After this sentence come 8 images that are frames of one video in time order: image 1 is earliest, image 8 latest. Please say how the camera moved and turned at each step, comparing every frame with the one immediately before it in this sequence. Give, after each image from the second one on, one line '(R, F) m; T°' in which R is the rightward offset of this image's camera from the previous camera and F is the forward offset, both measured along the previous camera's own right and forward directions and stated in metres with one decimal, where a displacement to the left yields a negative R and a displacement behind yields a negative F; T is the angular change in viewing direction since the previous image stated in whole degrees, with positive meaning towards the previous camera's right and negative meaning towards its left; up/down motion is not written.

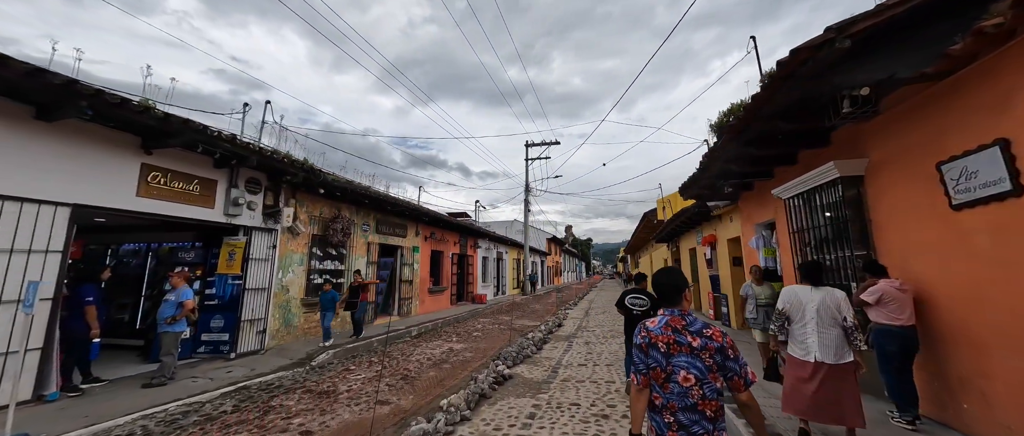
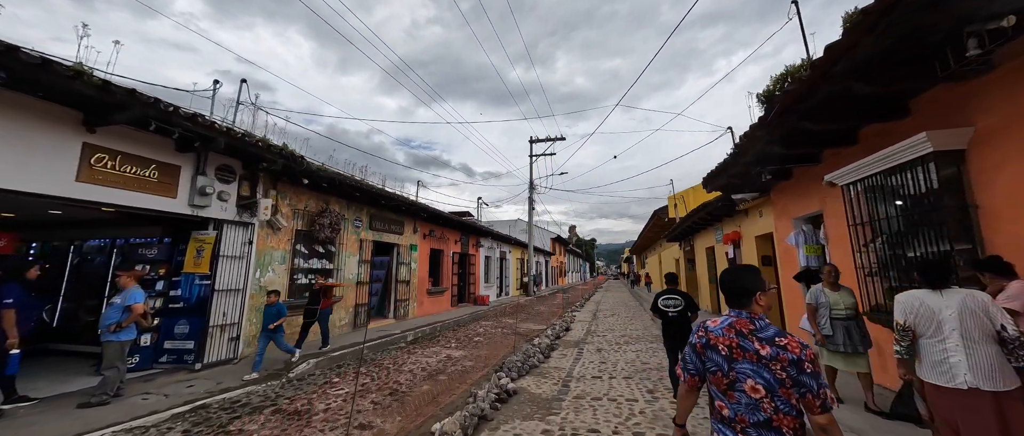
(0.0, +0.7) m; -1°
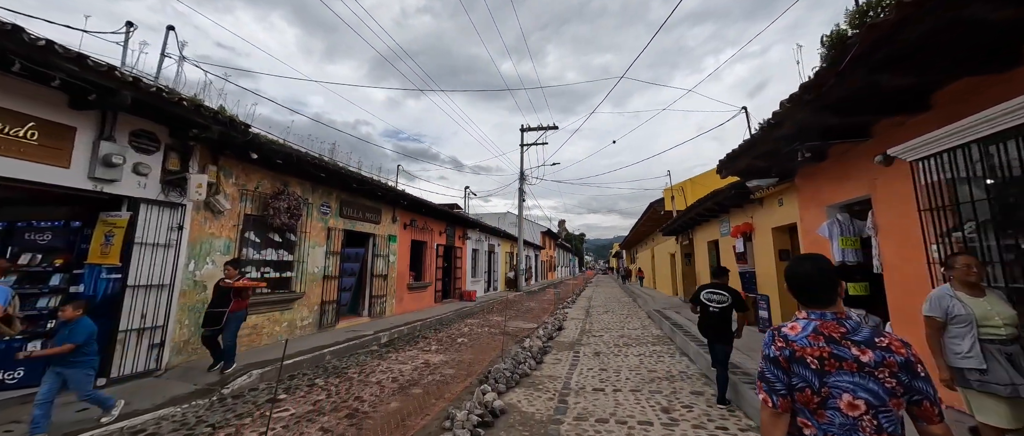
(0.0, +0.9) m; +2°
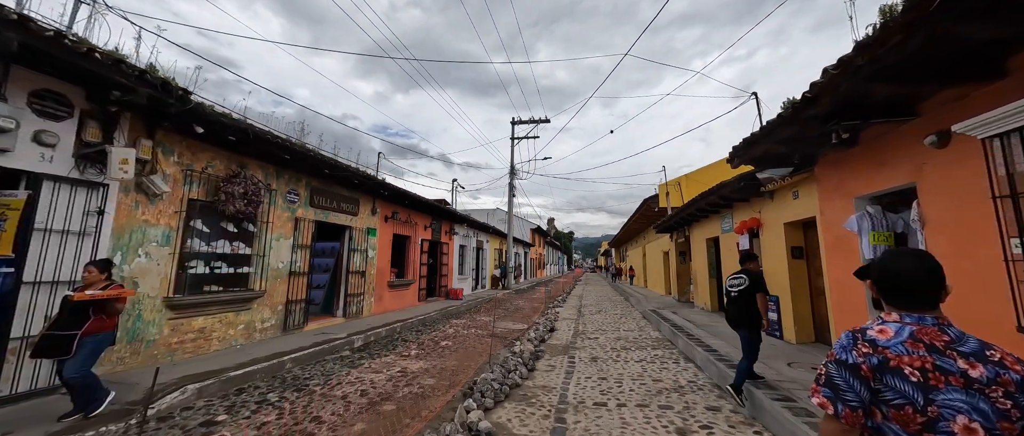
(0.0, +0.7) m; +2°
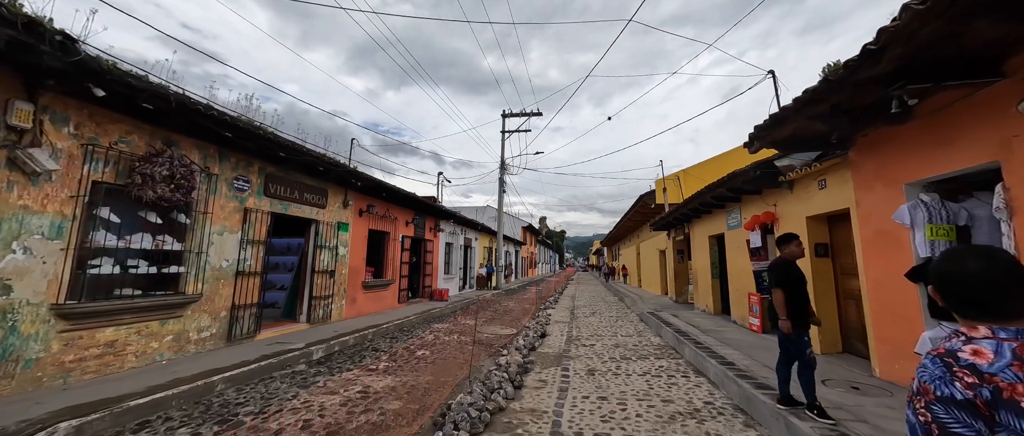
(+0.1, +0.8) m; +1°
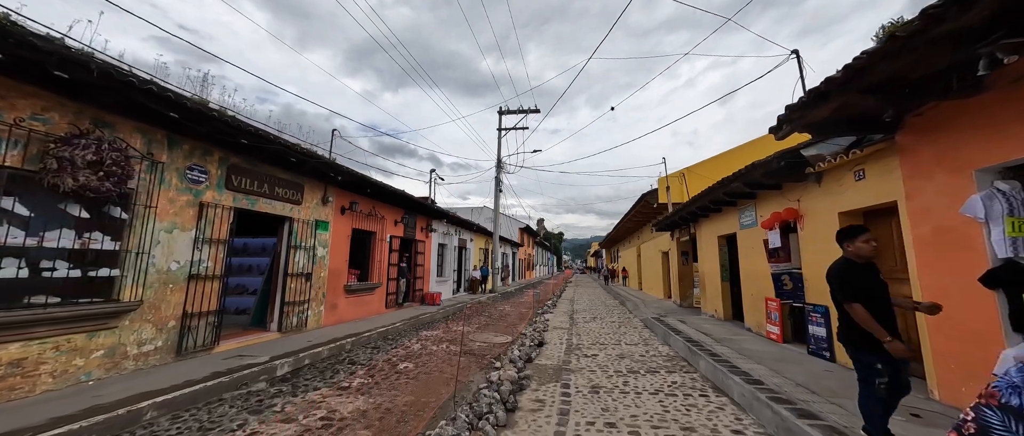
(+0.1, +0.6) m; 0°
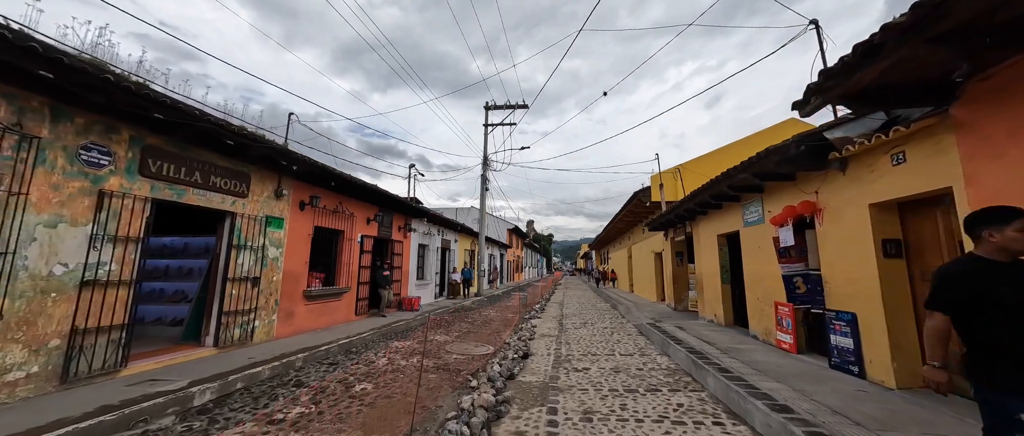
(+0.2, +0.8) m; +2°
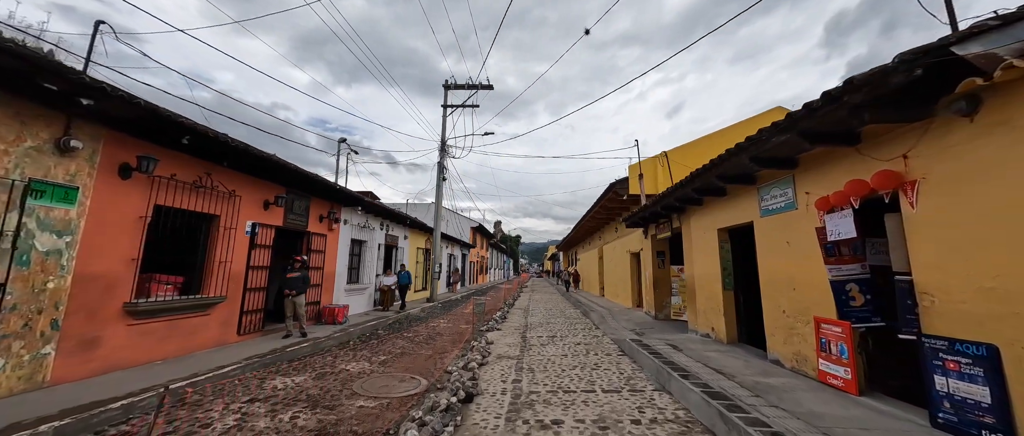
(+0.4, +2.0) m; +5°
